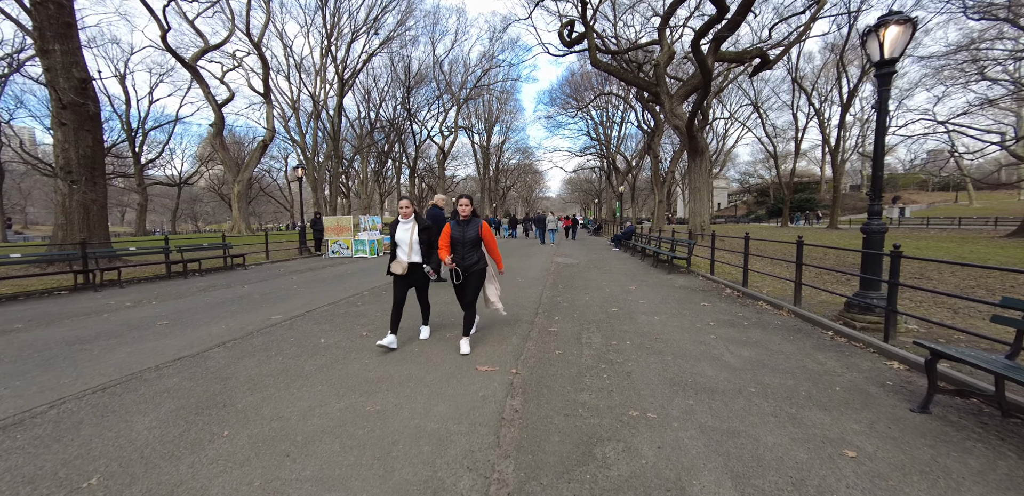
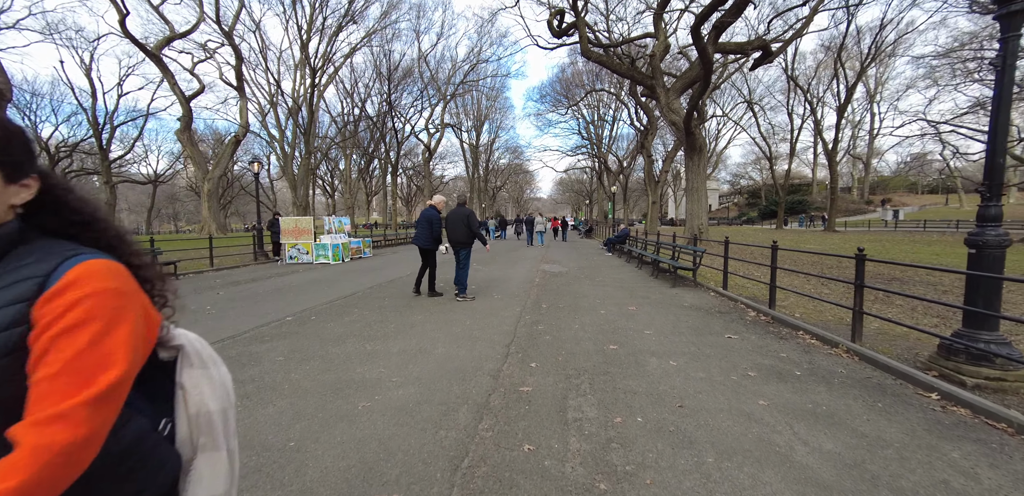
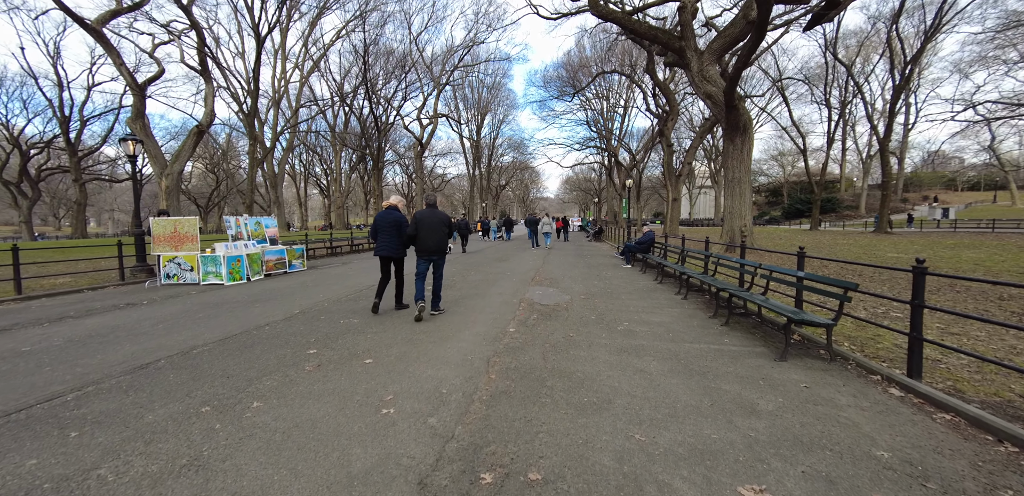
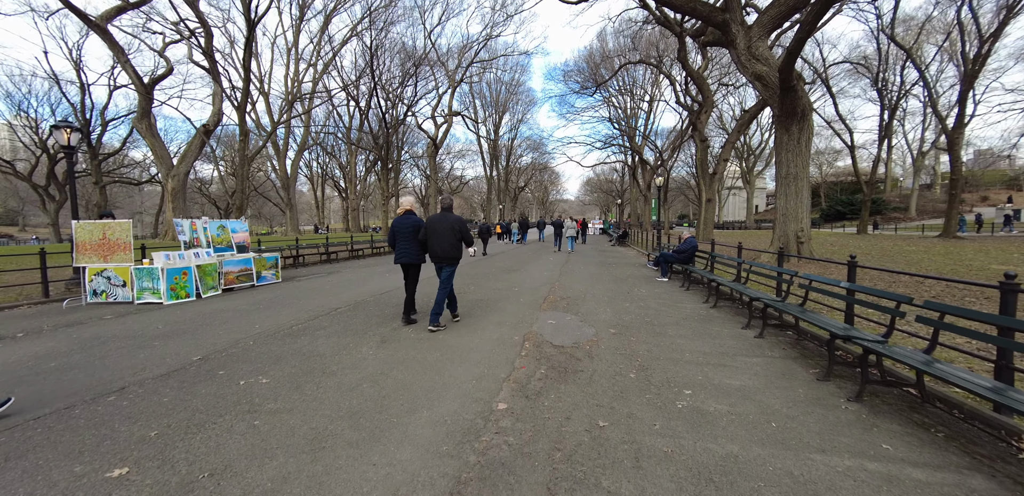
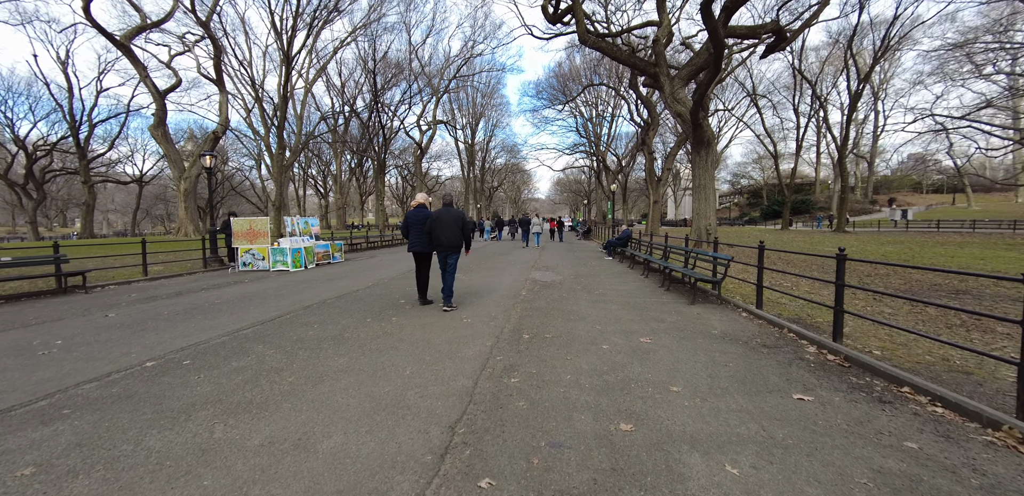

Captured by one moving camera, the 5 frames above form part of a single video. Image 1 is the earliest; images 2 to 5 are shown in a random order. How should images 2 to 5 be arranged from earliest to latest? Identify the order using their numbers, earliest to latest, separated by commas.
2, 5, 3, 4
